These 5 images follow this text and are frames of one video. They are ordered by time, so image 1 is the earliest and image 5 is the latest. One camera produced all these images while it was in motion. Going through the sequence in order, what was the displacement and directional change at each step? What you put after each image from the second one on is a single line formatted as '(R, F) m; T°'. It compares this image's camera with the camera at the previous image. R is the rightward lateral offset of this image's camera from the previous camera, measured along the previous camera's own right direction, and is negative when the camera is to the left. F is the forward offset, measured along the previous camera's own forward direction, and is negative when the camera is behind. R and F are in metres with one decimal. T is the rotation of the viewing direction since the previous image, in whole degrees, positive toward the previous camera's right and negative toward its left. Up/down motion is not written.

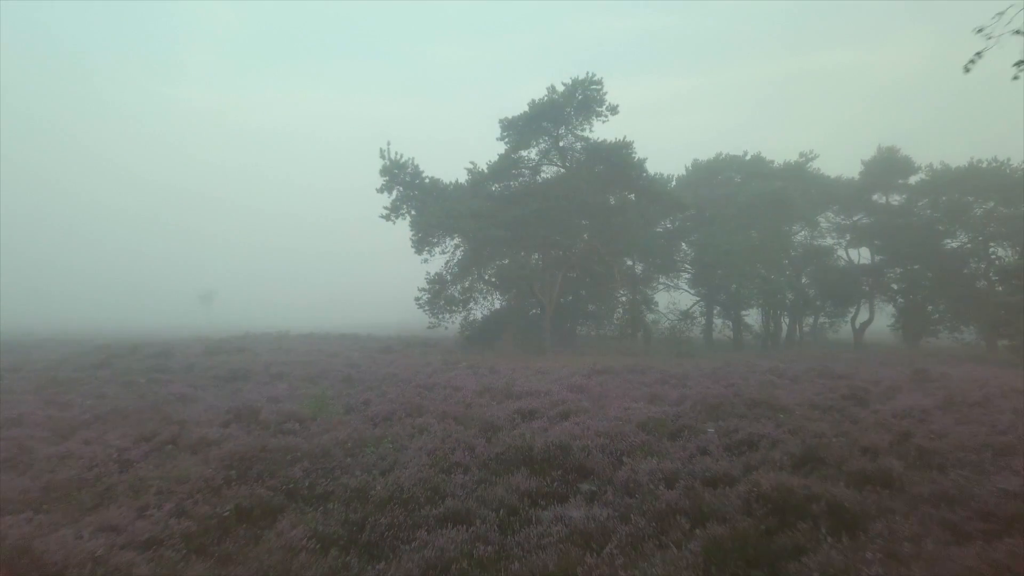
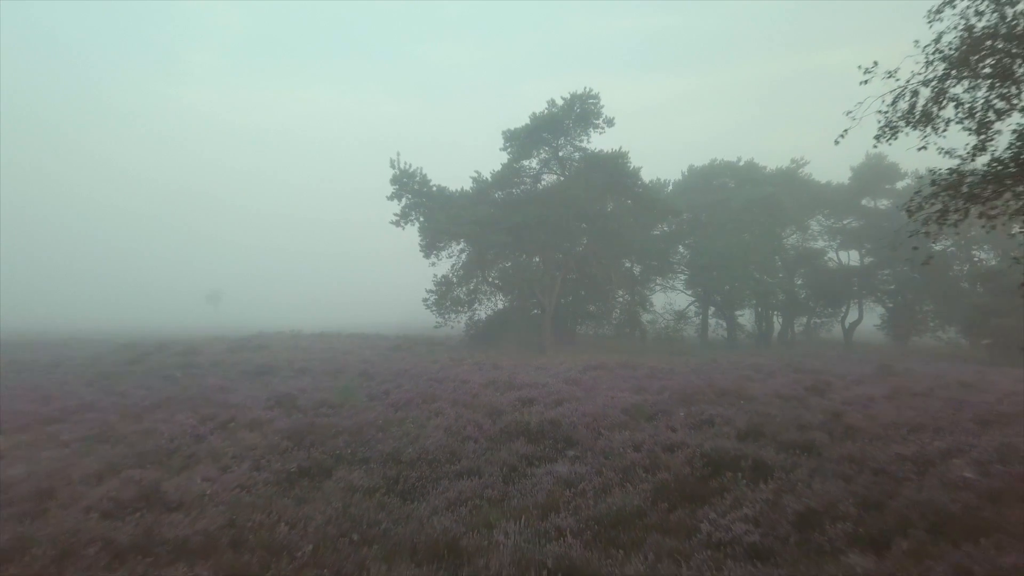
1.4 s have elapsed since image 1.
(0.0, -1.5) m; 0°
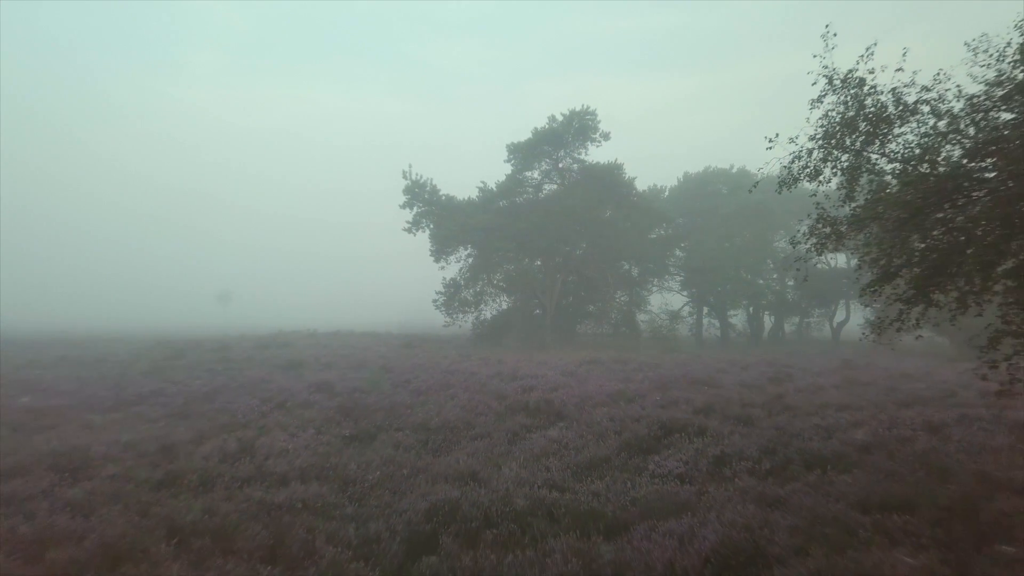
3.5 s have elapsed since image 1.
(0.0, -2.0) m; 0°
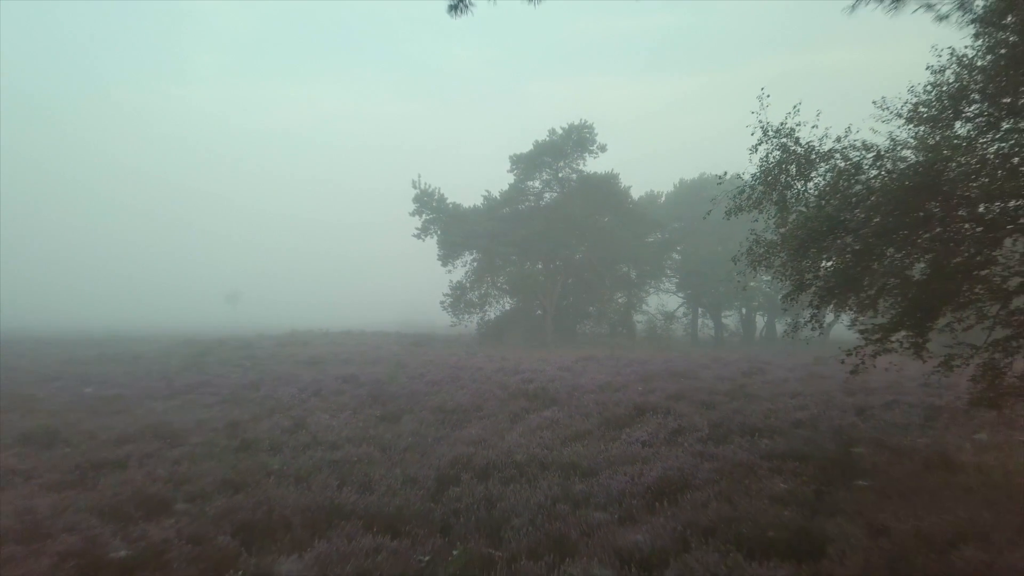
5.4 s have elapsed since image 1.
(0.0, -1.9) m; 0°
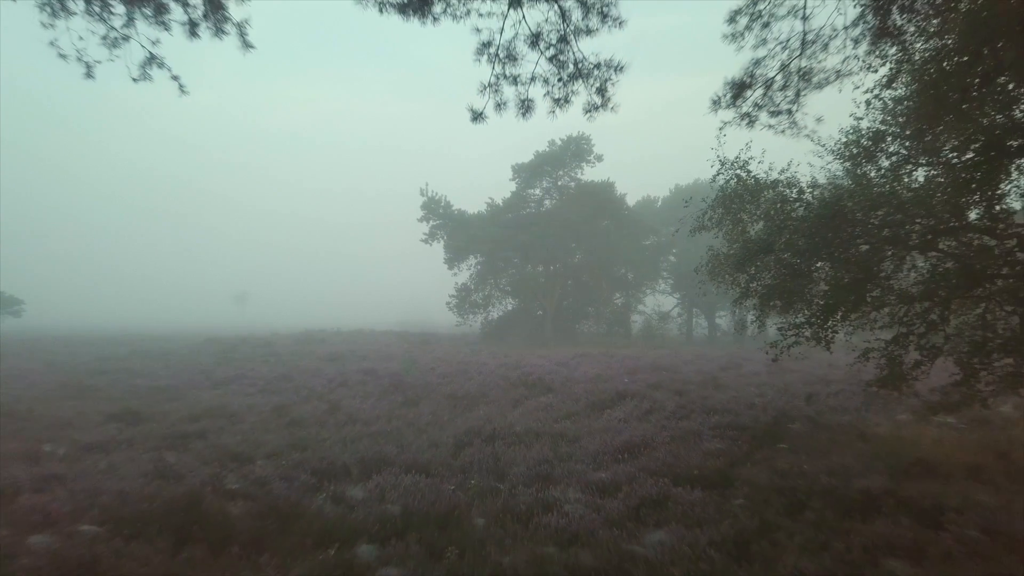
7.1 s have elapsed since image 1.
(0.0, -1.9) m; 0°
